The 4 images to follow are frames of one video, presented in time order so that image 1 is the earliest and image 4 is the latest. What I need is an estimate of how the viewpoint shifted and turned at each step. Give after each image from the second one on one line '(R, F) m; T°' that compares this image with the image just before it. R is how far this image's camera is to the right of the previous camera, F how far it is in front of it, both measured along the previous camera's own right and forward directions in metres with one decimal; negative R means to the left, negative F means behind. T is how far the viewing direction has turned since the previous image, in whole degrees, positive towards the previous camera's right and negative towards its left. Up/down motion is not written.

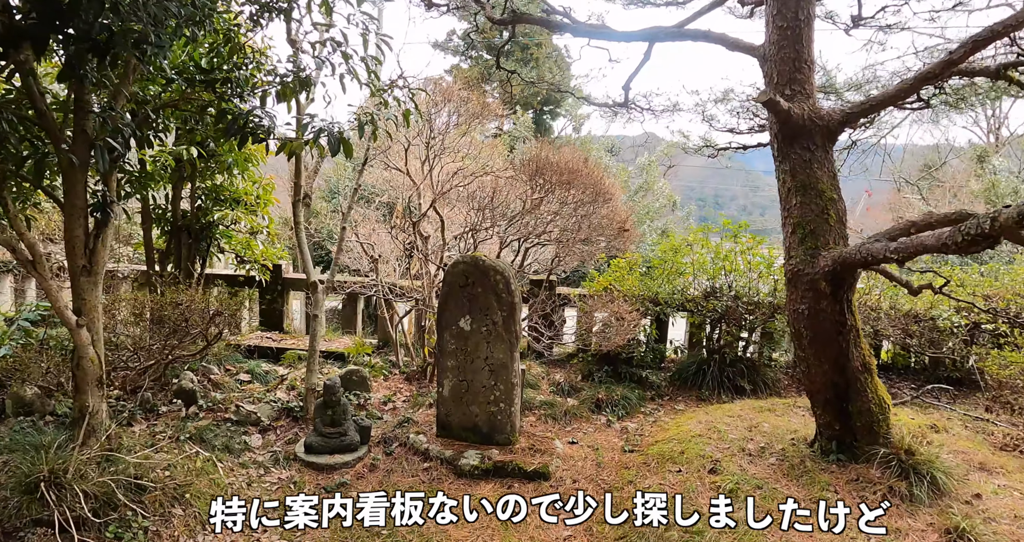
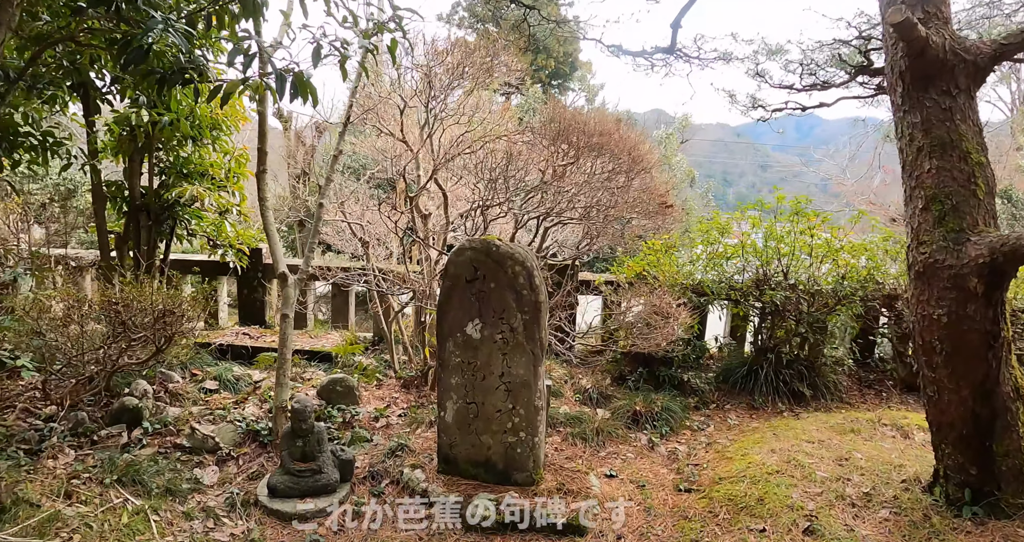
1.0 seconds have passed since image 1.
(-0.1, +1.0) m; -1°
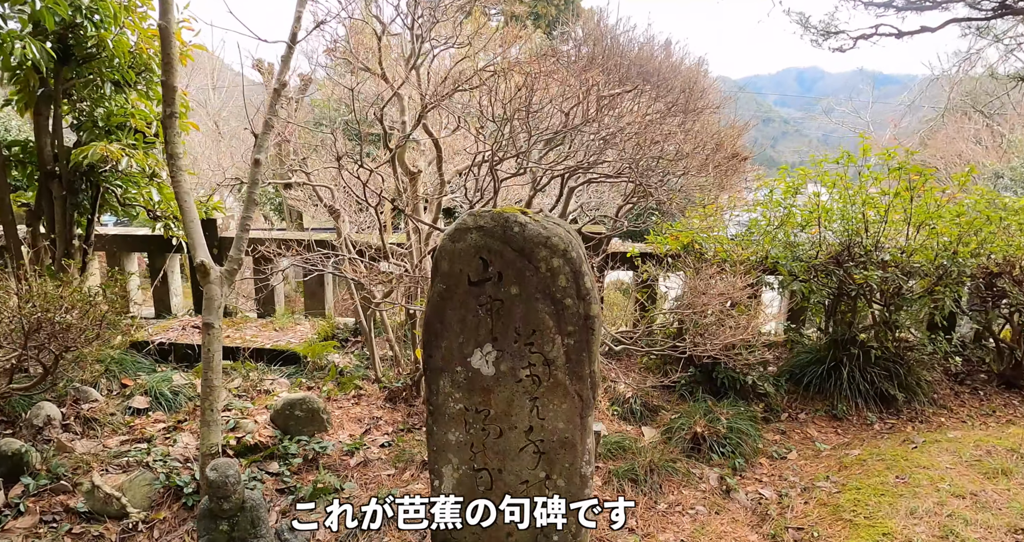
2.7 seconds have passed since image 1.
(-0.1, +1.2) m; 0°
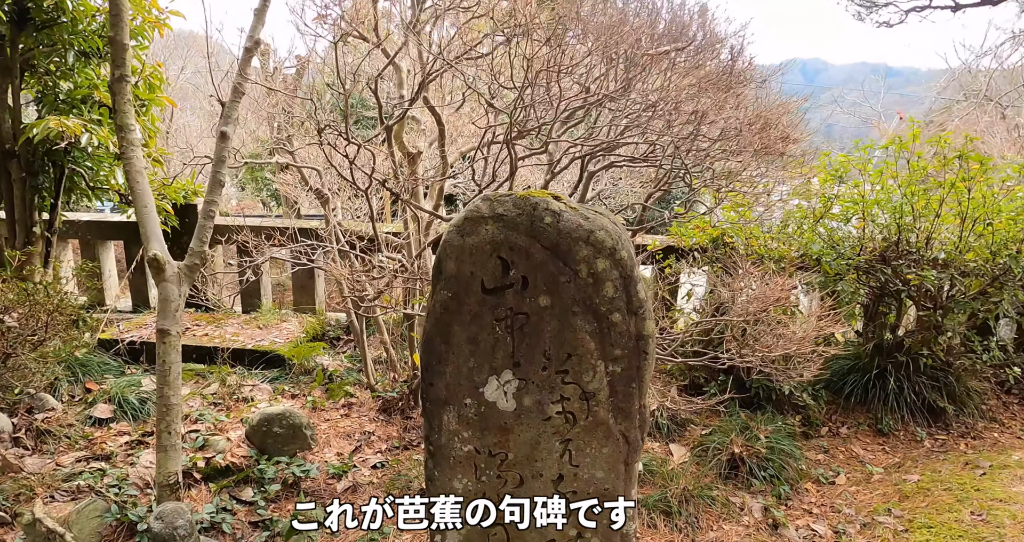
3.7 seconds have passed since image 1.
(-0.1, +0.4) m; 0°
